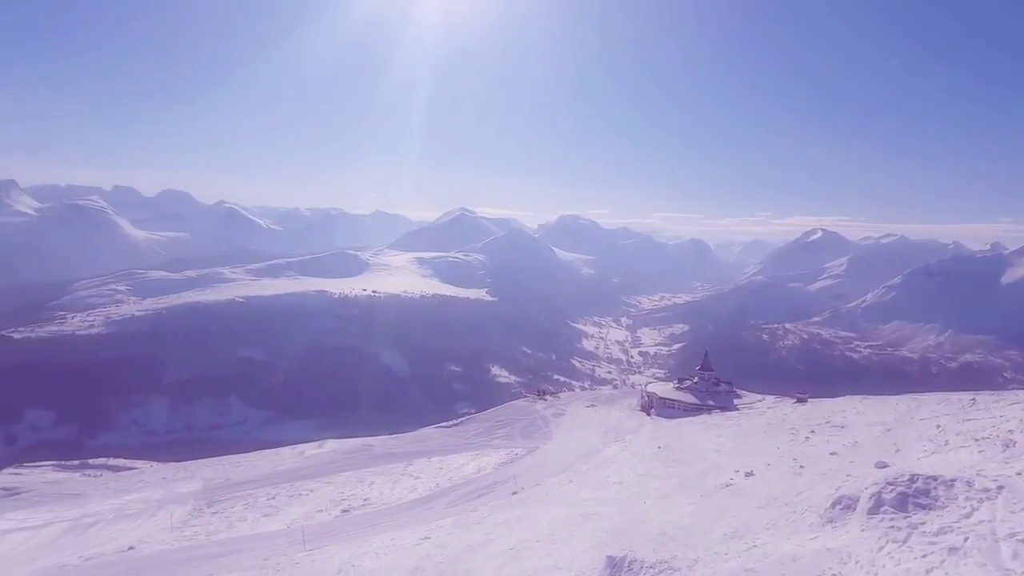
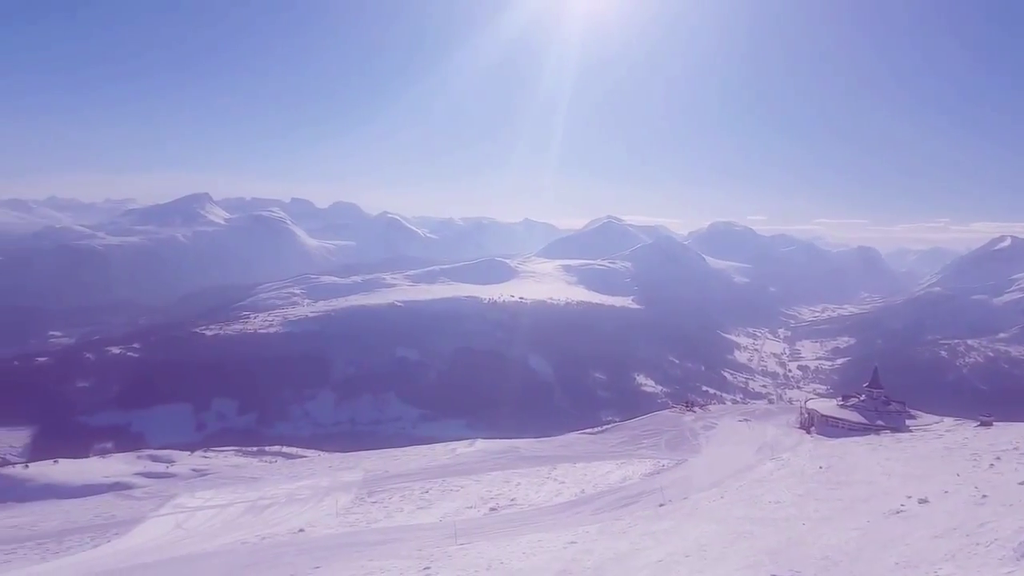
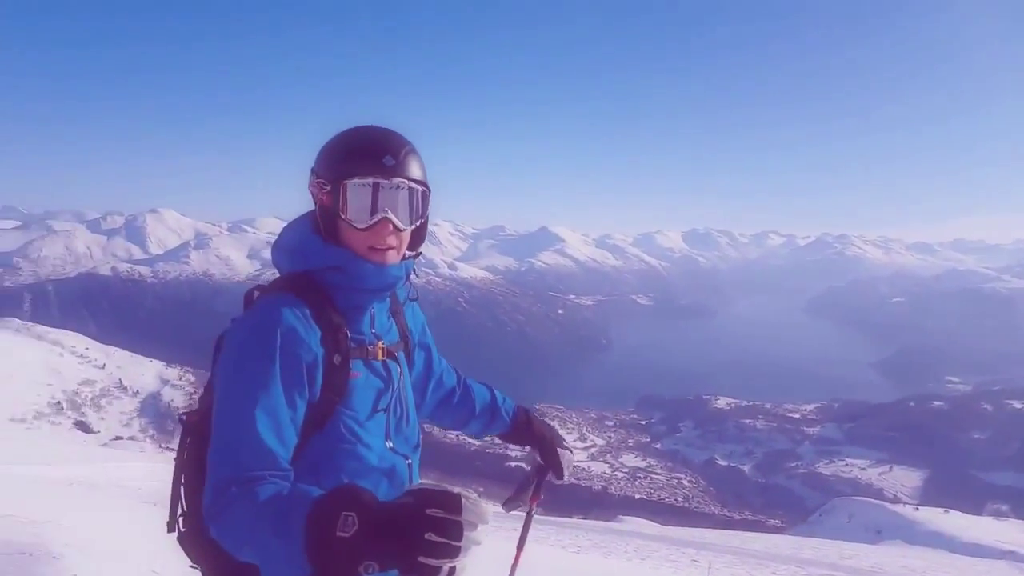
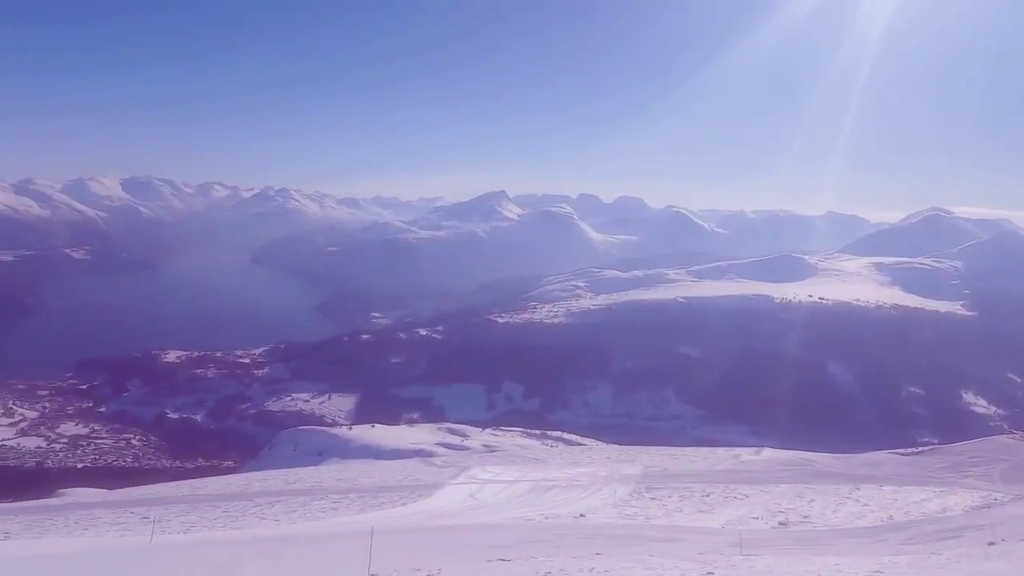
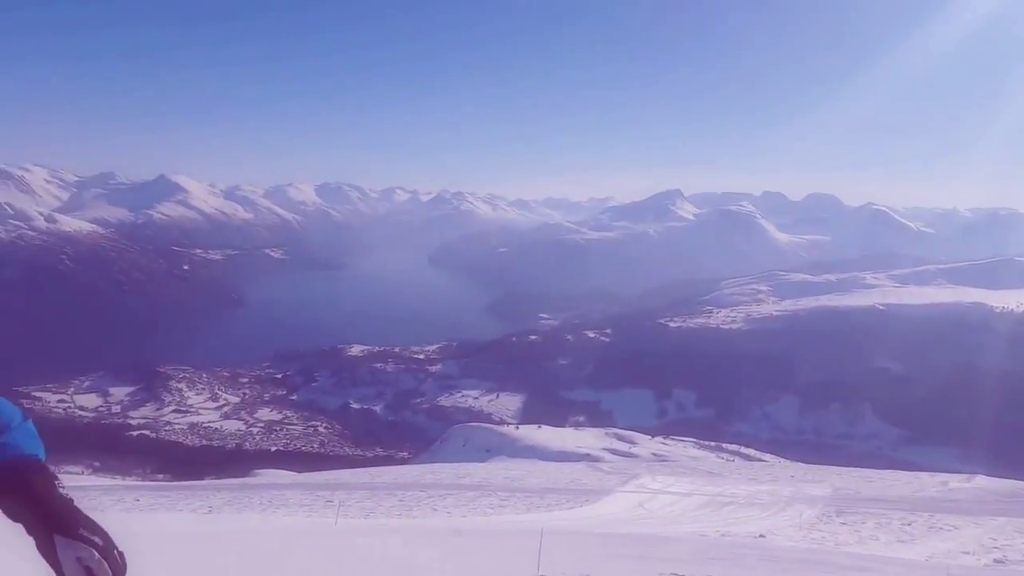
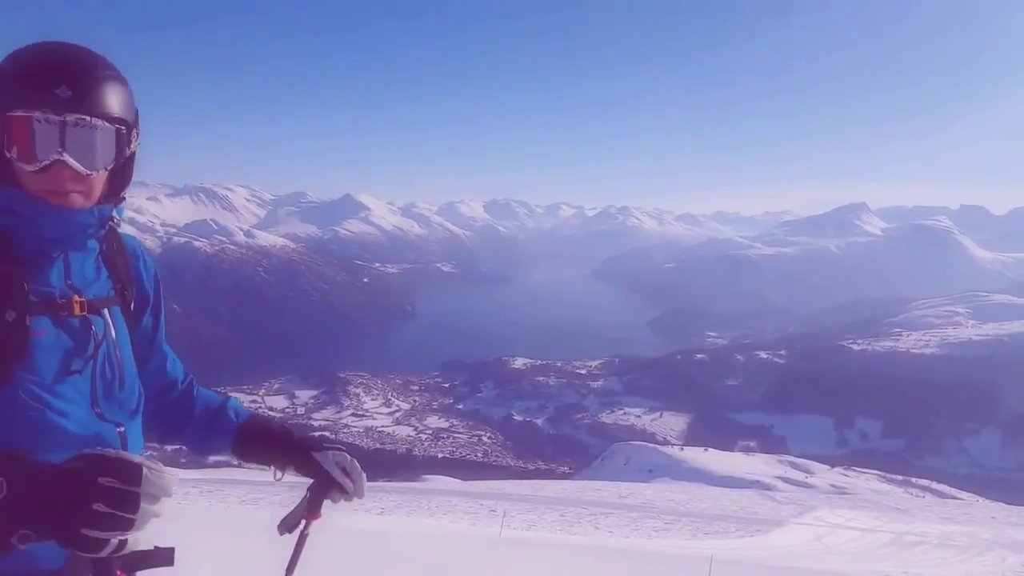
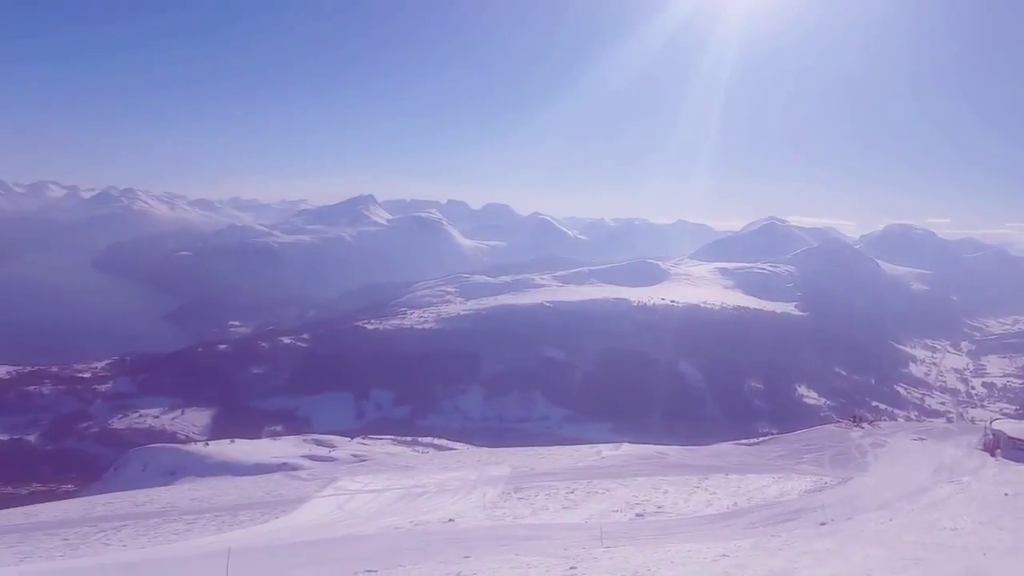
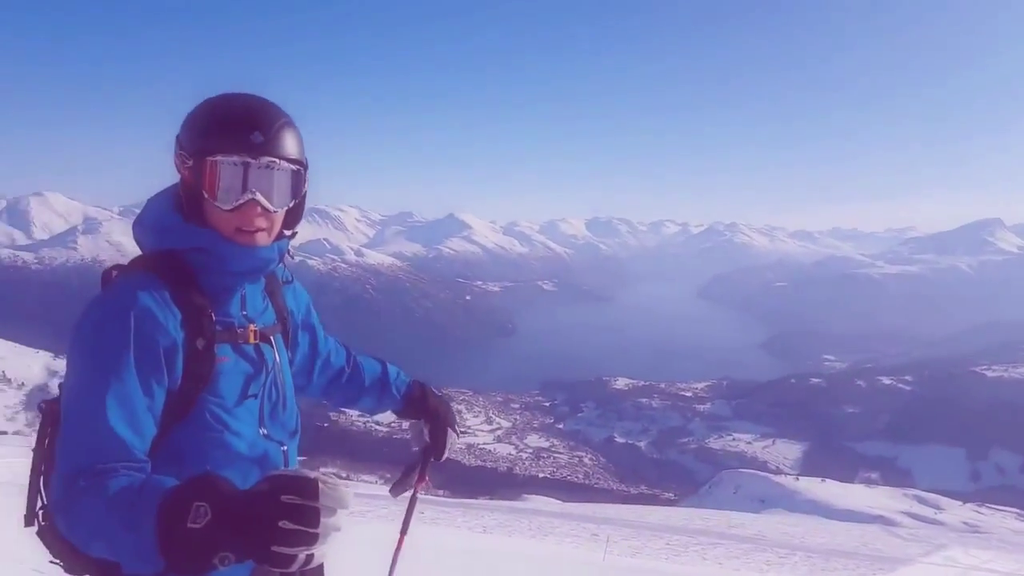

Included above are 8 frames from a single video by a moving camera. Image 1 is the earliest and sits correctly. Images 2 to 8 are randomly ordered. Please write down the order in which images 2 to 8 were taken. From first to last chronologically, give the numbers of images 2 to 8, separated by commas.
2, 7, 4, 5, 6, 8, 3
